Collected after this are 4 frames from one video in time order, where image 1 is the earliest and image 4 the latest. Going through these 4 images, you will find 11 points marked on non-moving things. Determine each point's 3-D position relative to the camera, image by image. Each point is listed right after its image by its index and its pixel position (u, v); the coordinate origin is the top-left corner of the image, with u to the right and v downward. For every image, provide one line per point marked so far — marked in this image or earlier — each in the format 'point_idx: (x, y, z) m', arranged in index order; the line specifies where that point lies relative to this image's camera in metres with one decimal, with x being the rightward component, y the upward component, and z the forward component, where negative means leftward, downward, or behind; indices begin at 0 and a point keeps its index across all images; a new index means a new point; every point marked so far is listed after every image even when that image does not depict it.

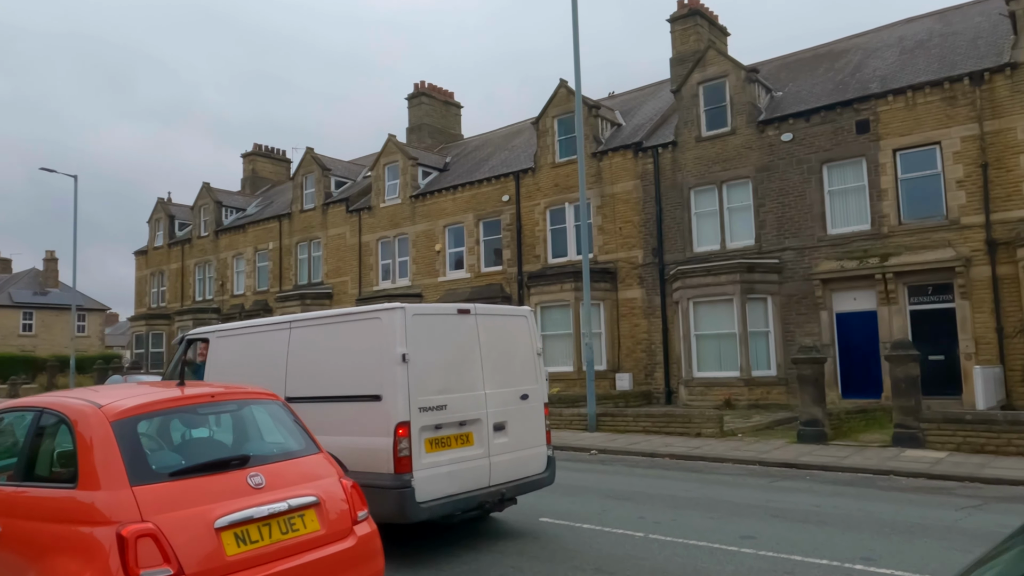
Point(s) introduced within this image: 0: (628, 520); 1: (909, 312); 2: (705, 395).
0: (+1.0, -2.0, +6.5) m
1: (+8.5, -0.5, +16.3) m
2: (+4.6, -2.5, +18.1) m
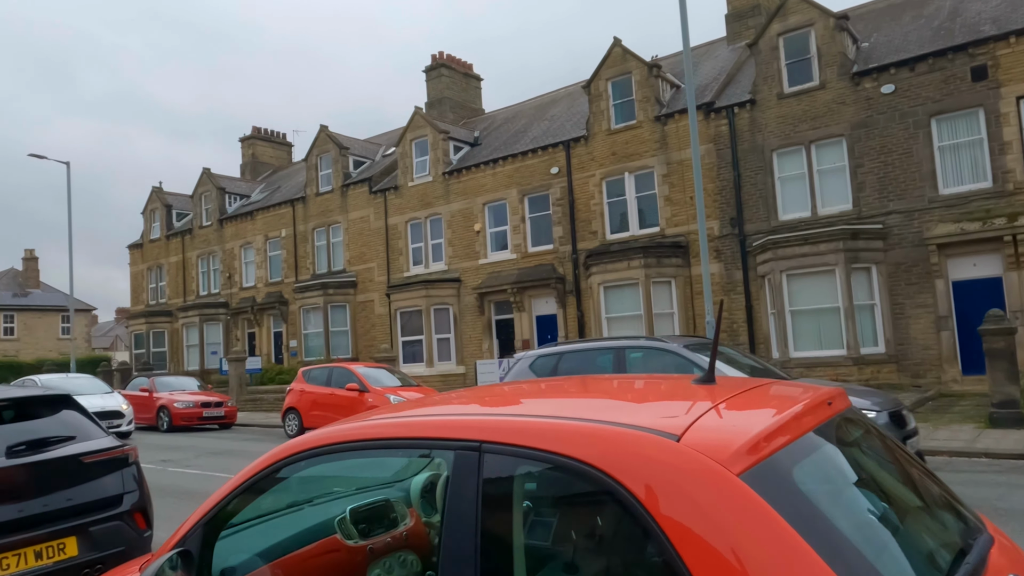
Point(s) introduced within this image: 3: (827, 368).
0: (+3.1, -1.6, +4.6) m
1: (+10.2, +0.2, +14.7) m
2: (+6.3, -1.9, +16.3) m
3: (+6.7, -1.7, +16.1) m
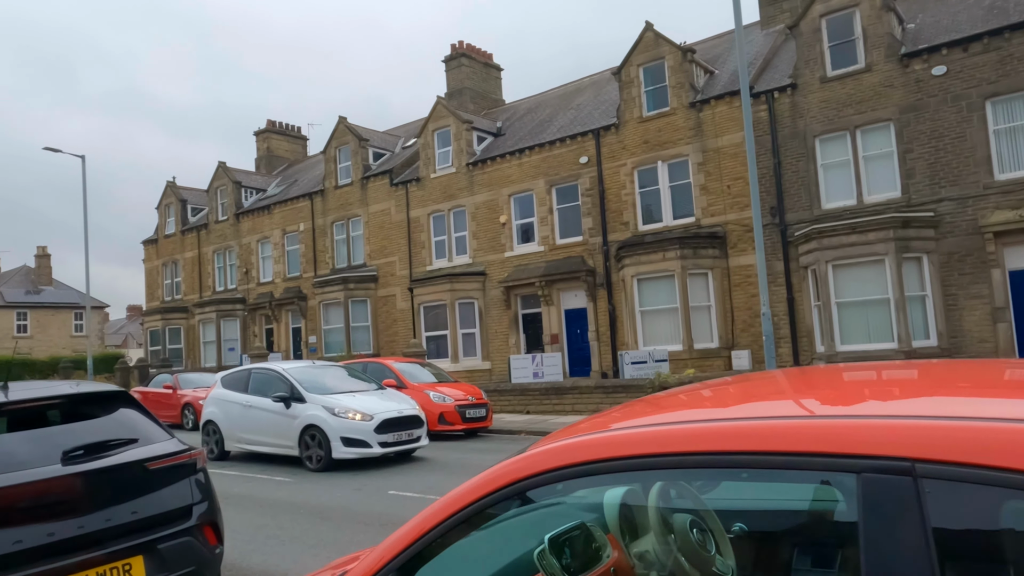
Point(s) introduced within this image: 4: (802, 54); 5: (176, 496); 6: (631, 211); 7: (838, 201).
0: (+3.7, -1.5, +4.0) m
1: (+11.0, +0.4, +14.0) m
2: (+7.1, -1.7, +15.7) m
3: (+7.4, -1.5, +15.4) m
4: (+6.6, +5.4, +17.4) m
5: (-1.7, -1.0, +3.7) m
6: (+3.1, +2.0, +20.0) m
7: (+7.3, +1.9, +16.9) m
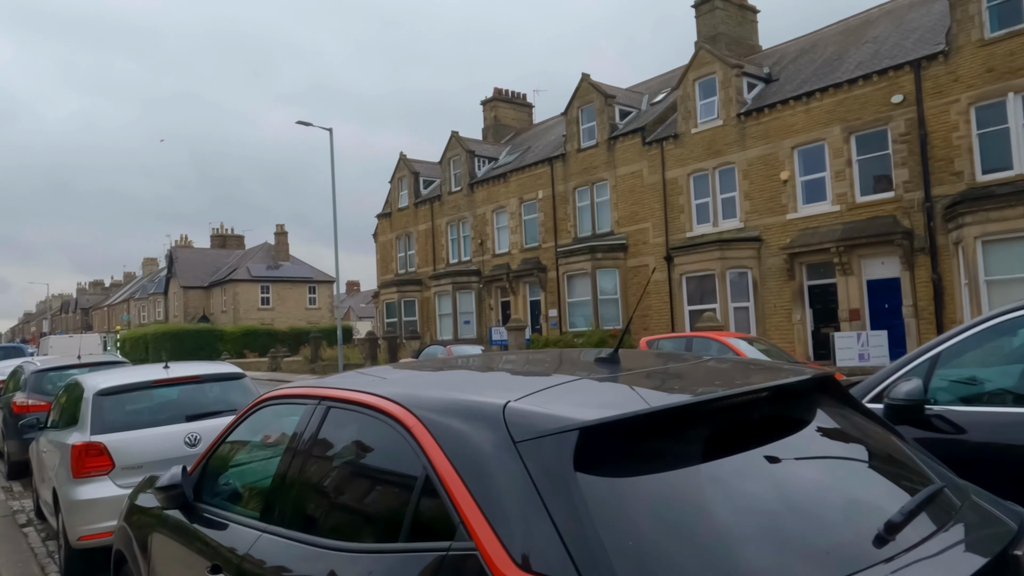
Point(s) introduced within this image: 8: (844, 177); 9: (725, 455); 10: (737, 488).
0: (+6.4, -1.2, +0.6) m
1: (+15.8, +1.0, +8.5) m
2: (+12.5, -1.1, +11.2) m
3: (+12.7, -0.9, +10.8) m
4: (+12.4, +6.0, +12.7) m
5: (+1.1, -0.7, +1.6) m
6: (+9.7, +2.8, +16.1) m
7: (+13.0, +2.6, +12.2) m
8: (+8.0, +2.7, +18.1) m
9: (+0.4, -0.4, +1.6) m
10: (+0.5, -0.4, +1.5) m
